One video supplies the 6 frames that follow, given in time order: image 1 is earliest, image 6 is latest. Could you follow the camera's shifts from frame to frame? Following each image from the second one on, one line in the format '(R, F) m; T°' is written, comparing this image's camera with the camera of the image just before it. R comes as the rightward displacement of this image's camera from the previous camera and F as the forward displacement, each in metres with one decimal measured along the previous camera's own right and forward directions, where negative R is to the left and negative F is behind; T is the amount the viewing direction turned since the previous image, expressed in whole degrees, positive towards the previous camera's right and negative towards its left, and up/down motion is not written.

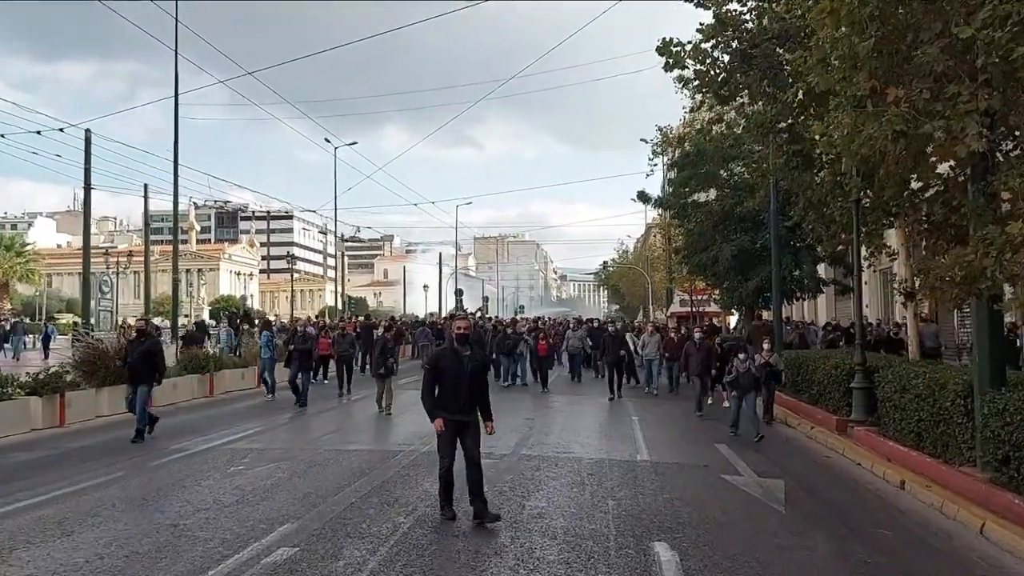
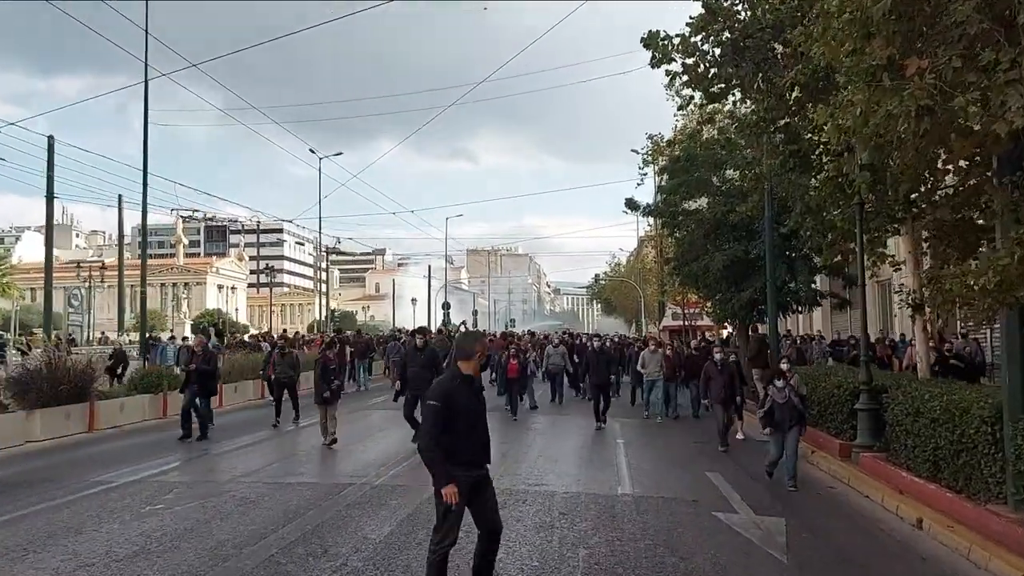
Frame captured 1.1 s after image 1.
(+0.3, +1.3) m; 0°
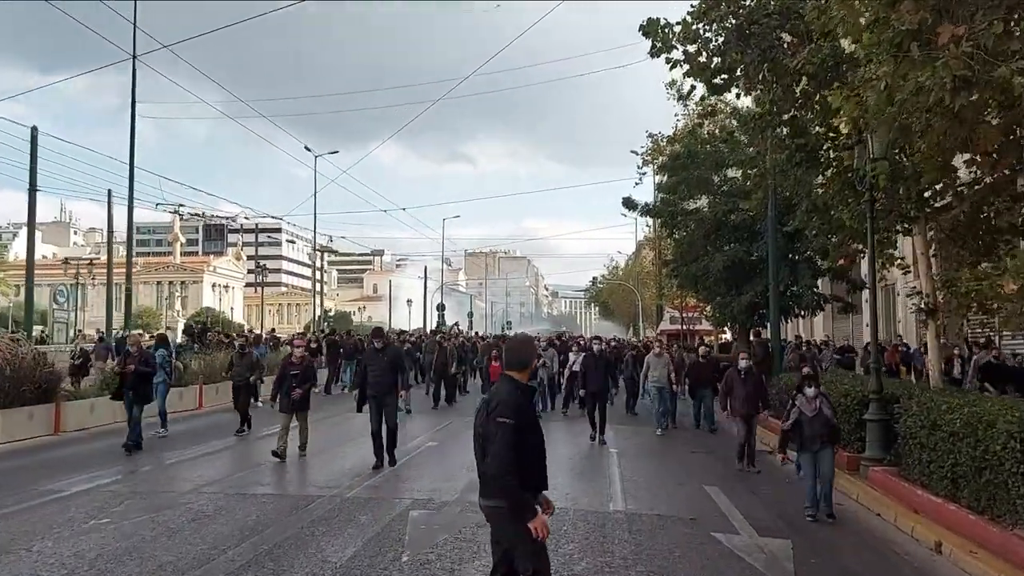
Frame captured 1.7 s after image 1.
(+0.1, +0.8) m; 0°
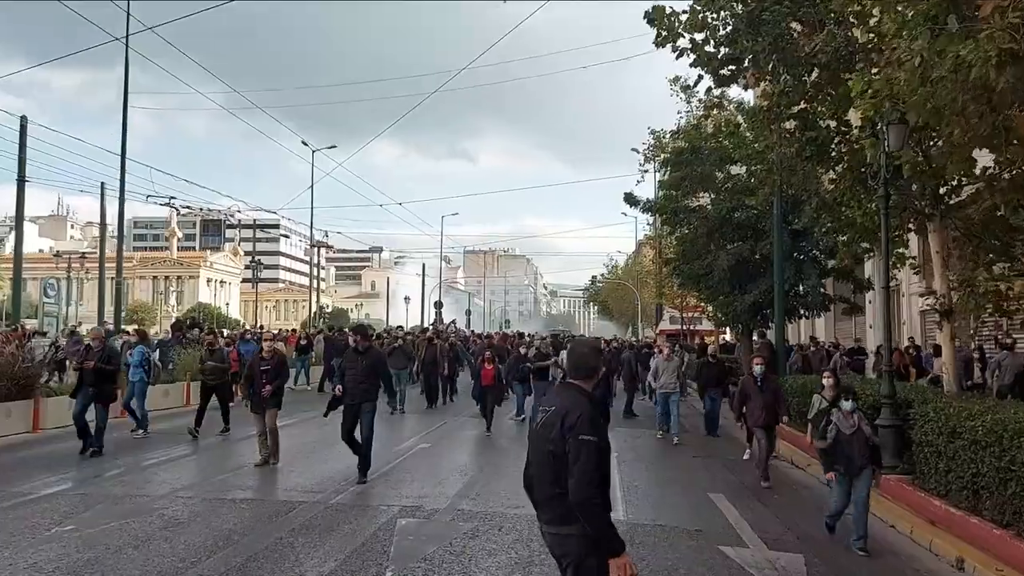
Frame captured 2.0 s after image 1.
(0.0, +0.5) m; 0°
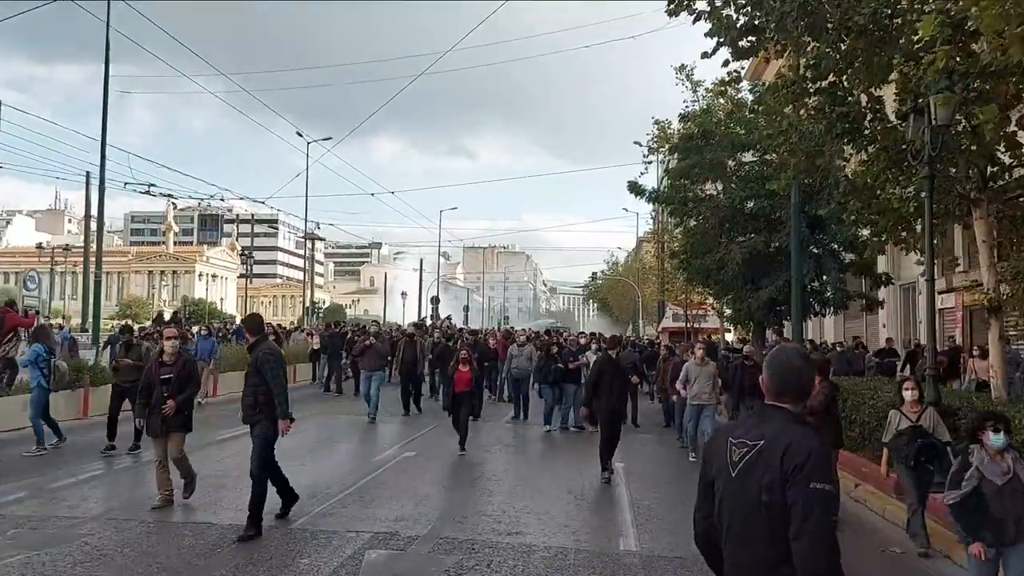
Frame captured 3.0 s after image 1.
(+0.1, +1.4) m; 0°
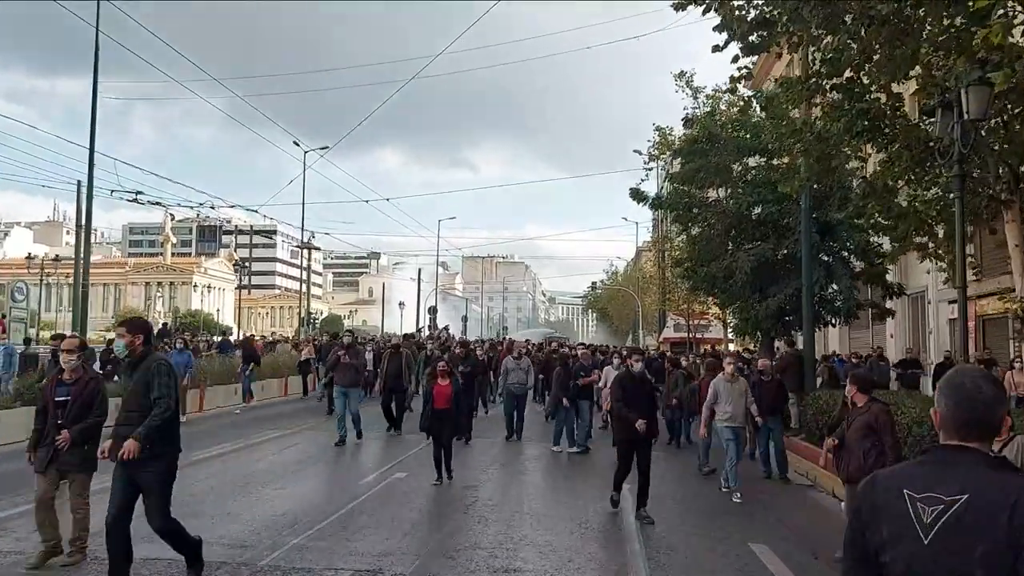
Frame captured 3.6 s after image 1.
(0.0, +0.8) m; 0°
